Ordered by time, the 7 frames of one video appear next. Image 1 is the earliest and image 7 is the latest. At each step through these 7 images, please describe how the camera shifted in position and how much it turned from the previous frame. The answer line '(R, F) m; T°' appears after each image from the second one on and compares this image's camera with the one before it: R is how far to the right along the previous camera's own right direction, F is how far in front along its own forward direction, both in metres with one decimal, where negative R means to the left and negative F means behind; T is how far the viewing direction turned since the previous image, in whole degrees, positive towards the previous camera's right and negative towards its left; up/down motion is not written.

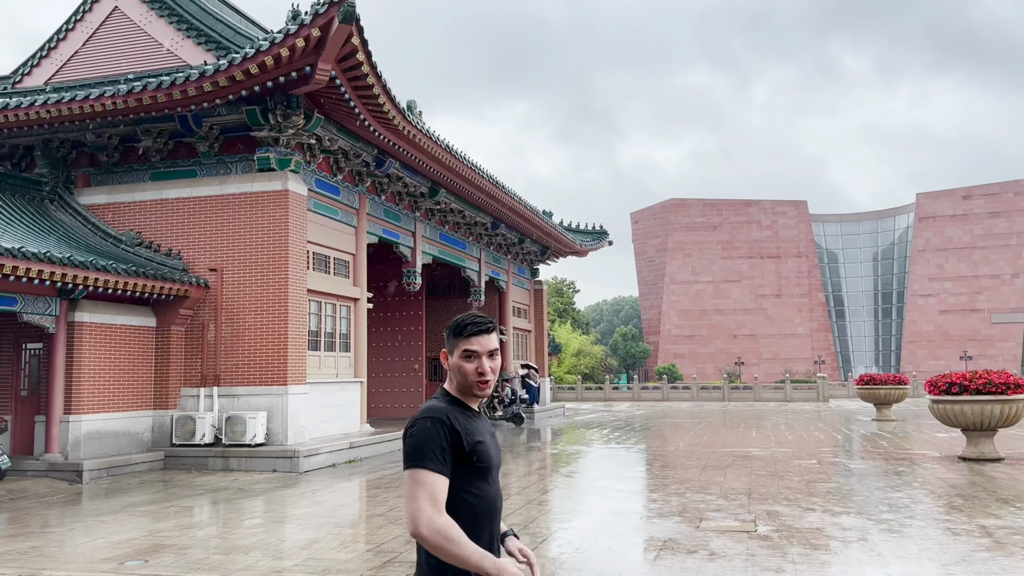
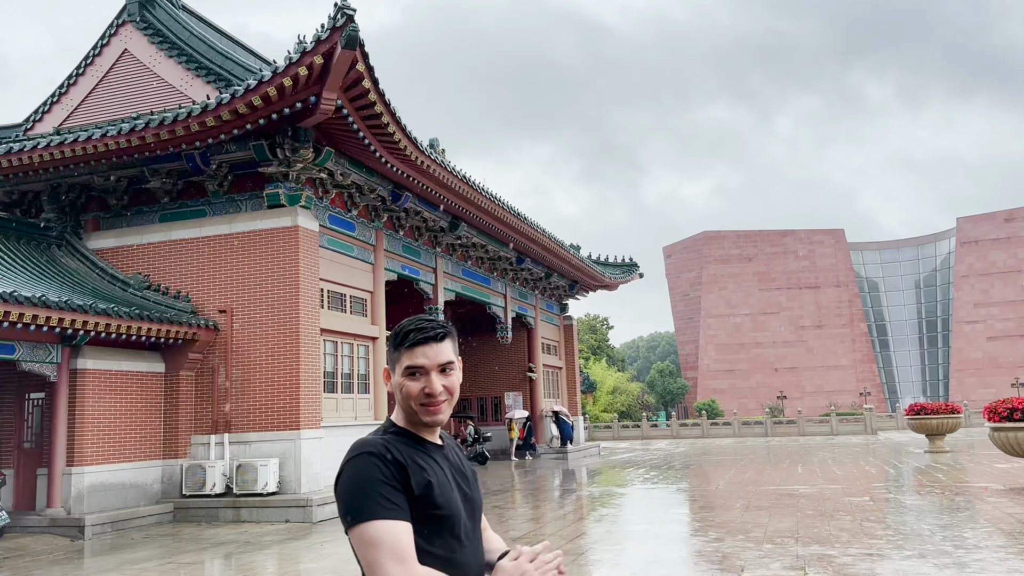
(+0.2, +0.6) m; -2°
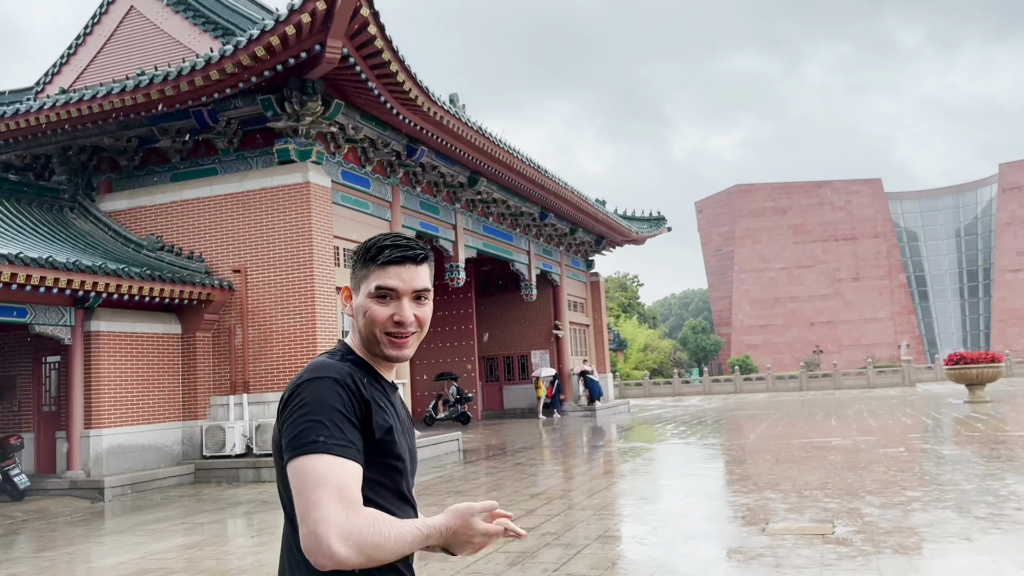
(+0.2, +0.3) m; -2°
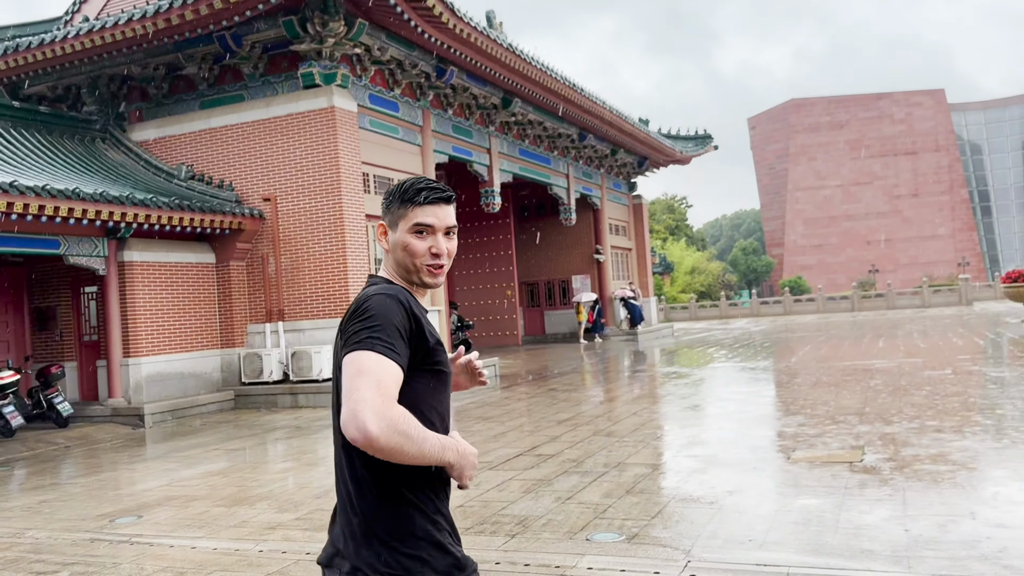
(+0.2, +0.2) m; -3°
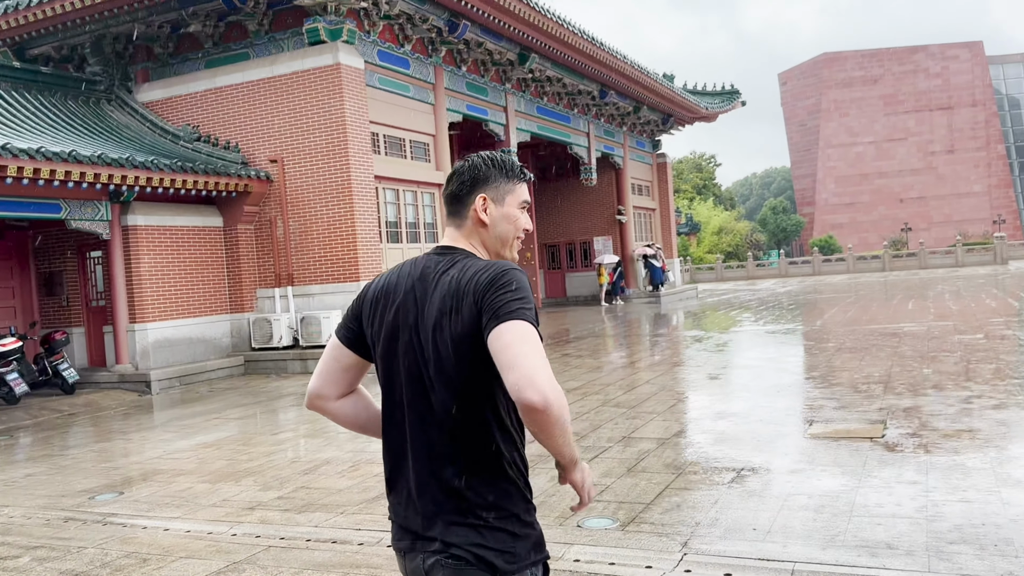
(+0.2, +0.3) m; -2°
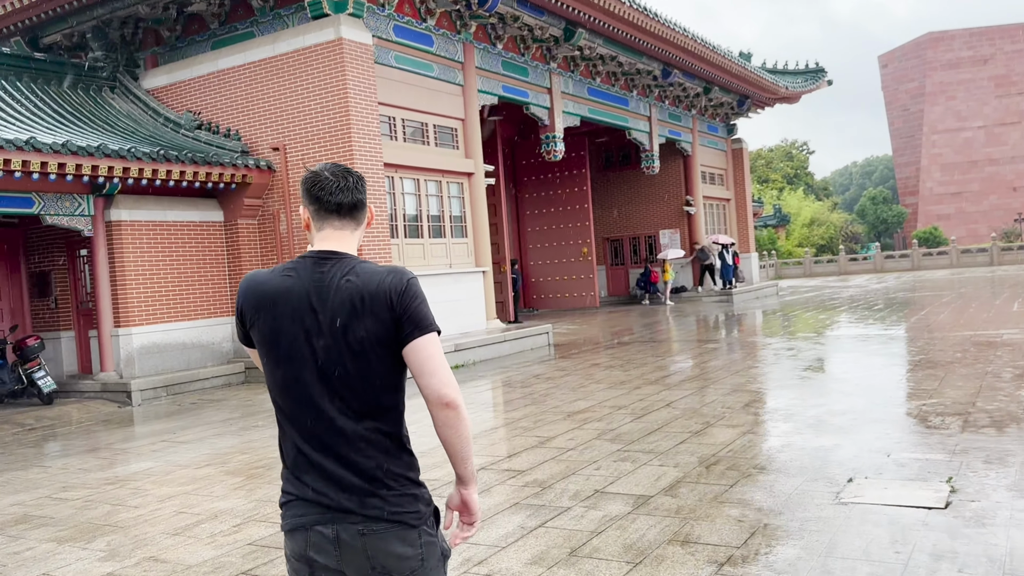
(+0.7, +1.3) m; -6°
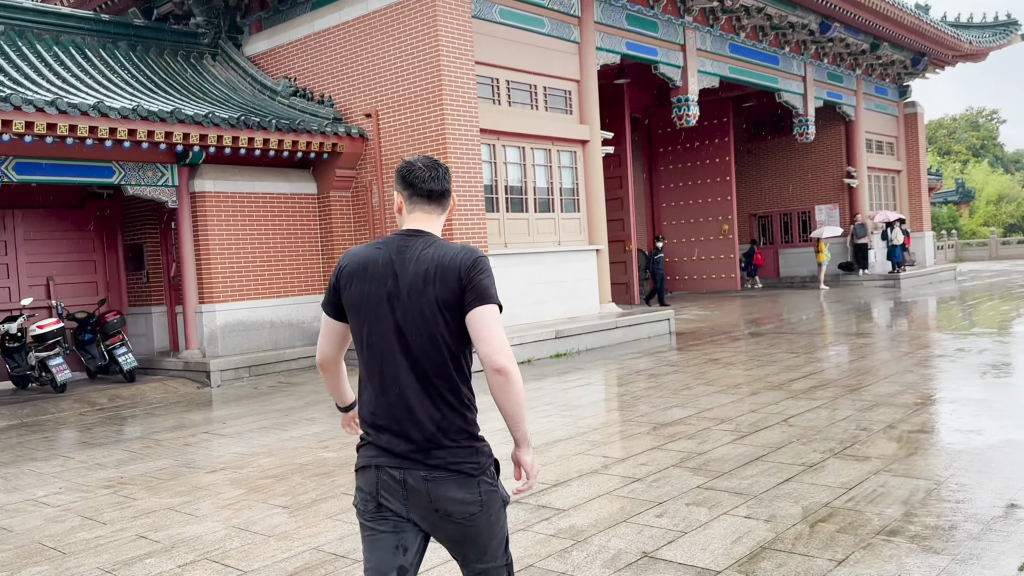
(+0.5, +1.1) m; -10°
